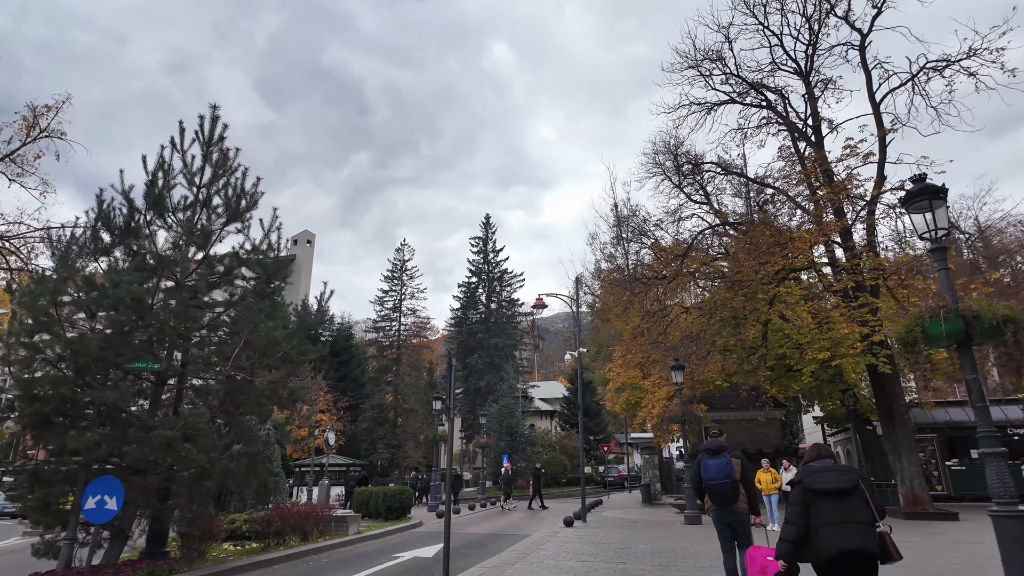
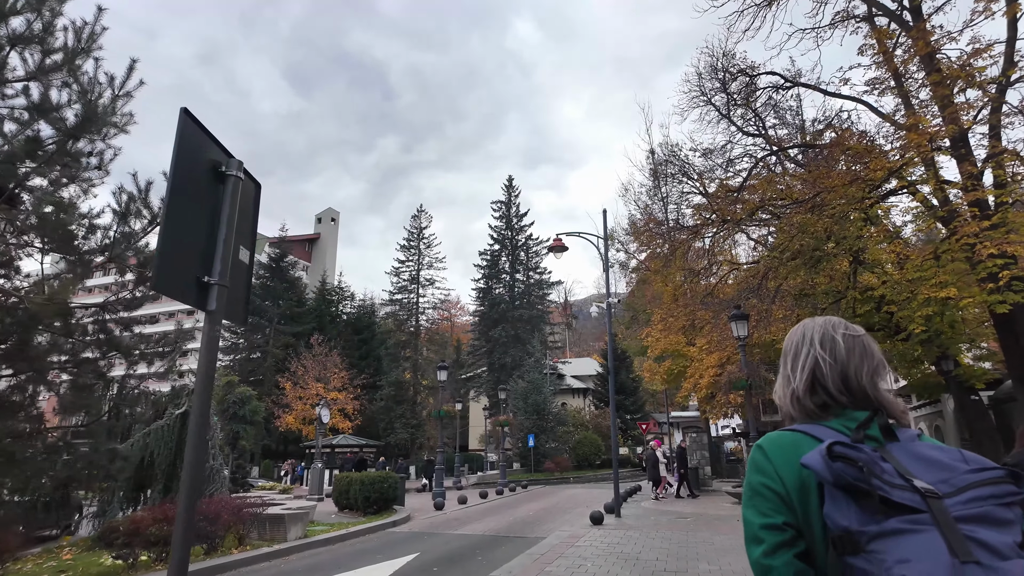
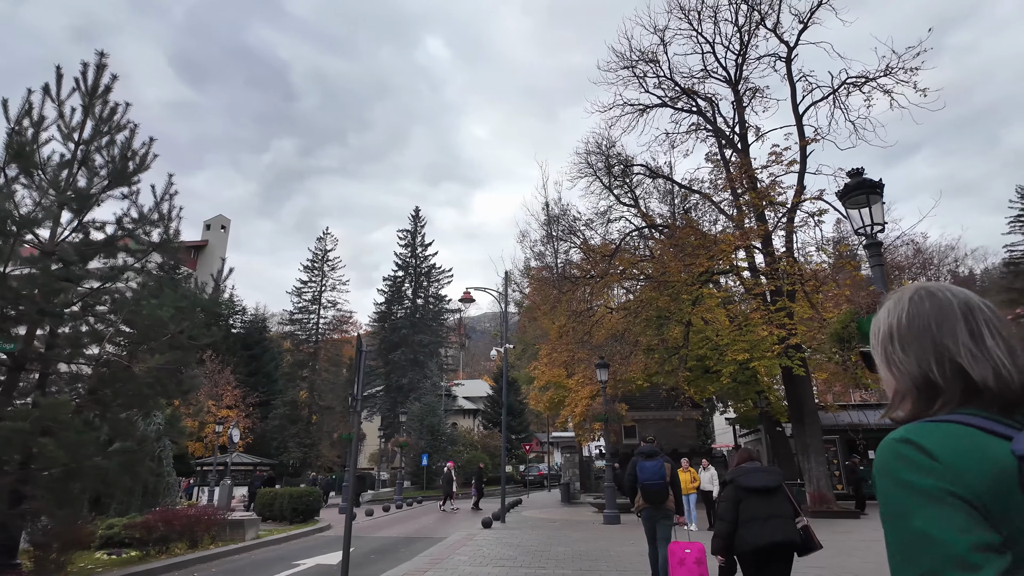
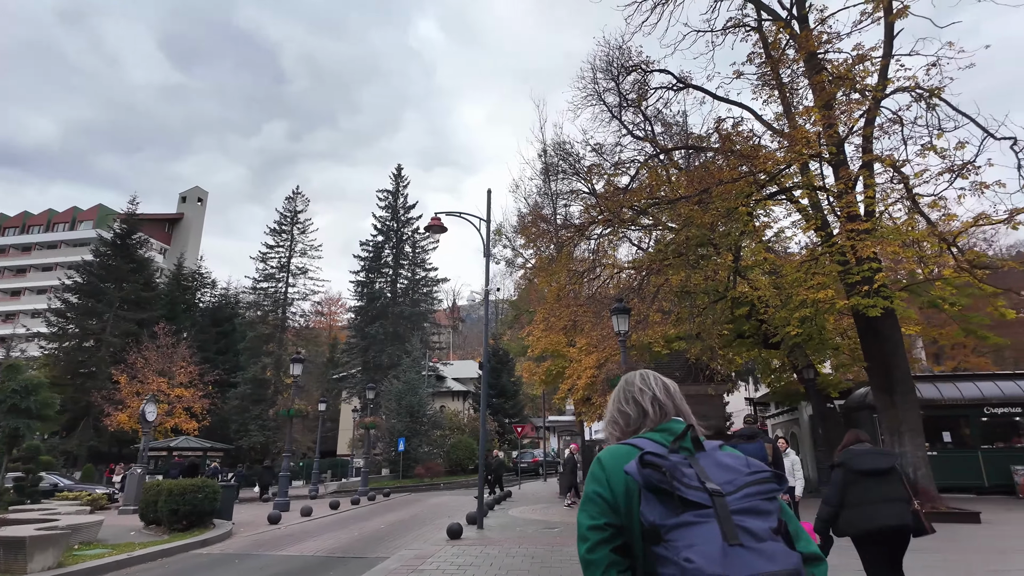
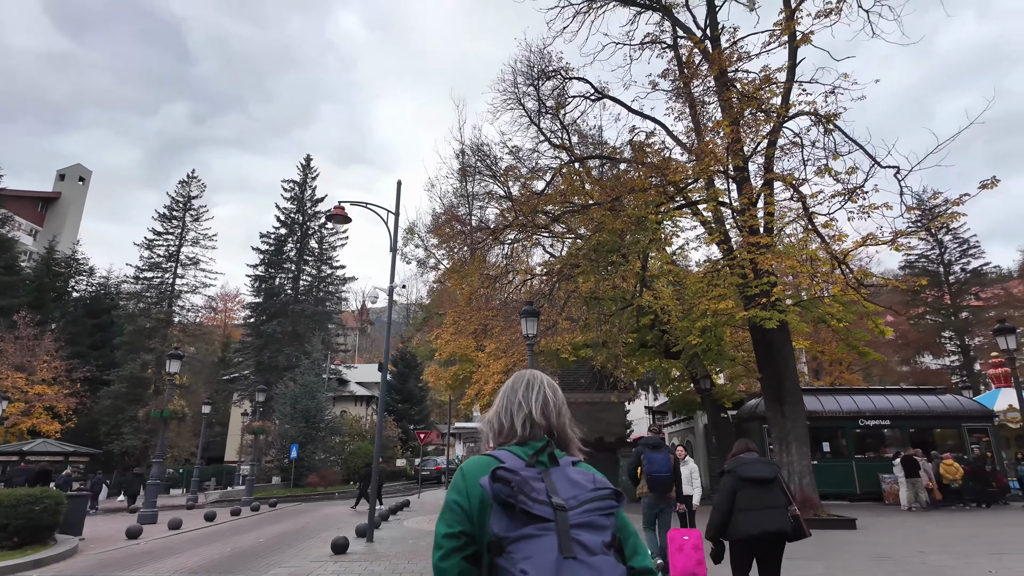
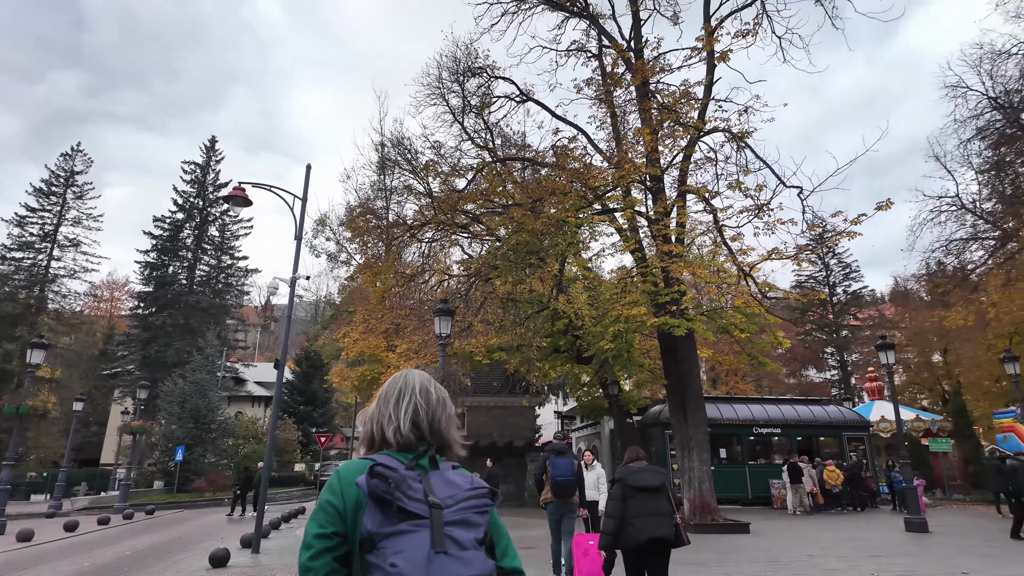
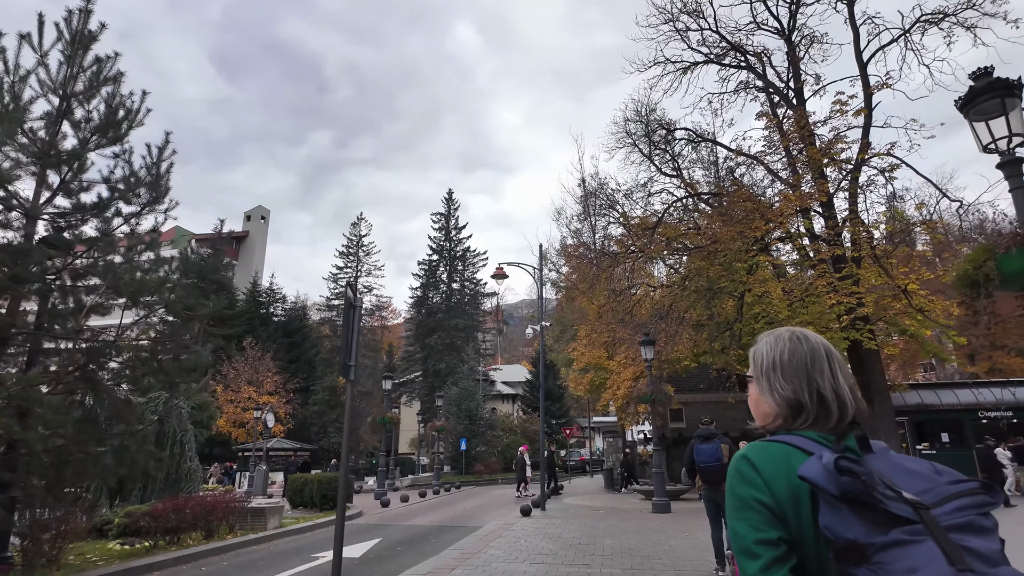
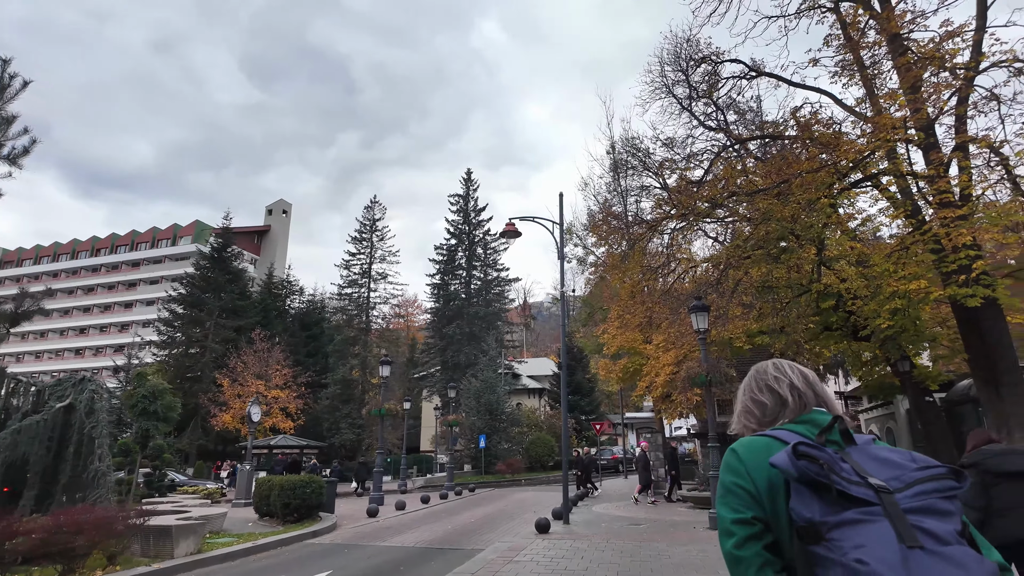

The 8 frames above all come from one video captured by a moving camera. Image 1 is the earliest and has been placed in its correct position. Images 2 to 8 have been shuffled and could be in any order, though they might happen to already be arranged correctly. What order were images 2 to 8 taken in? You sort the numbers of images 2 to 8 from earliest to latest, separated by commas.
3, 7, 2, 8, 4, 5, 6
